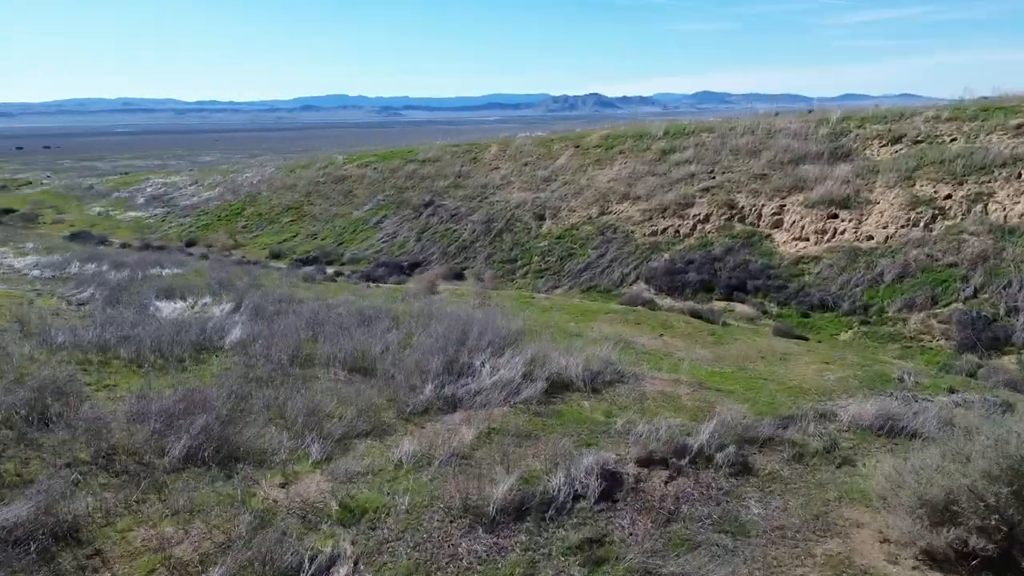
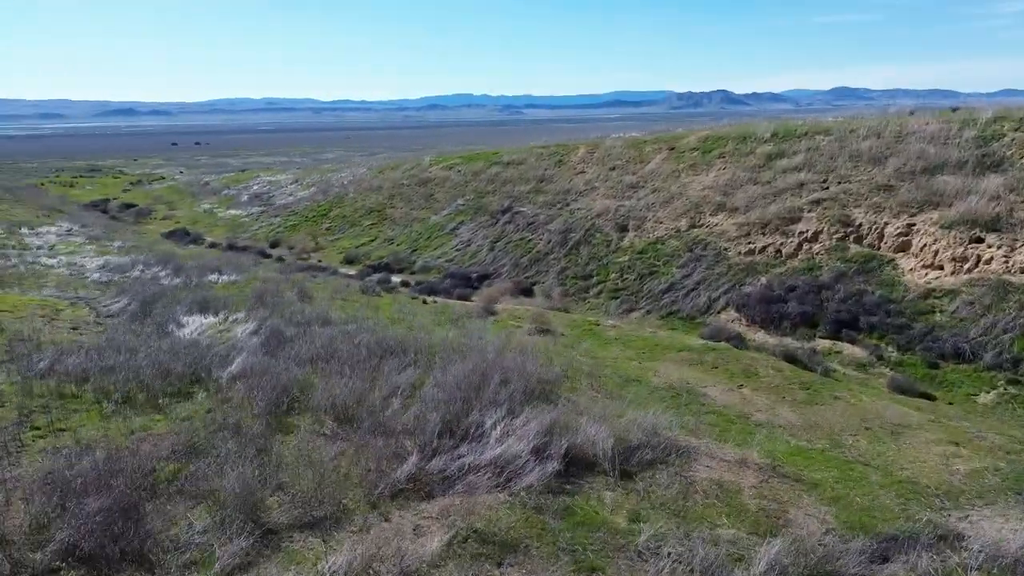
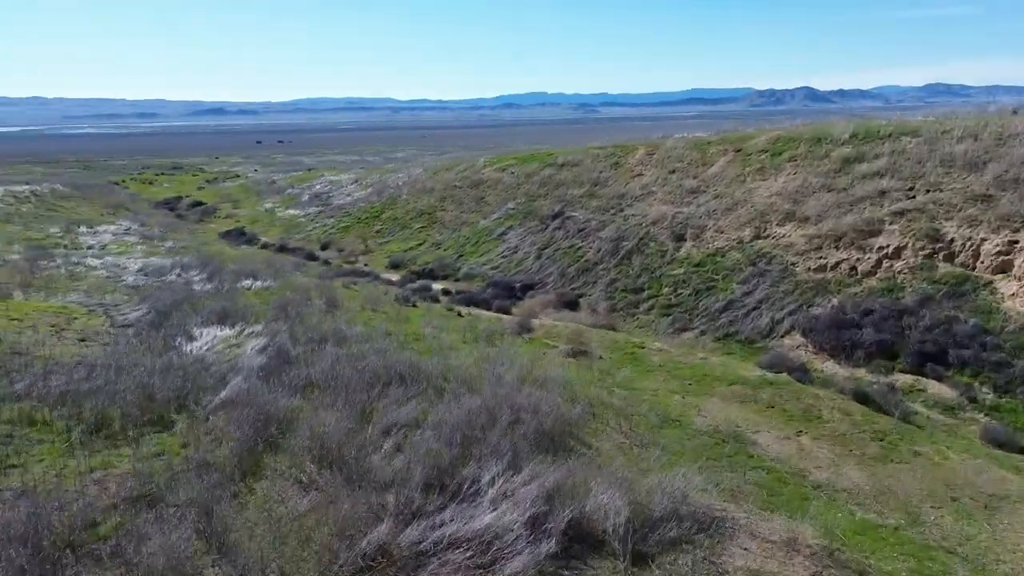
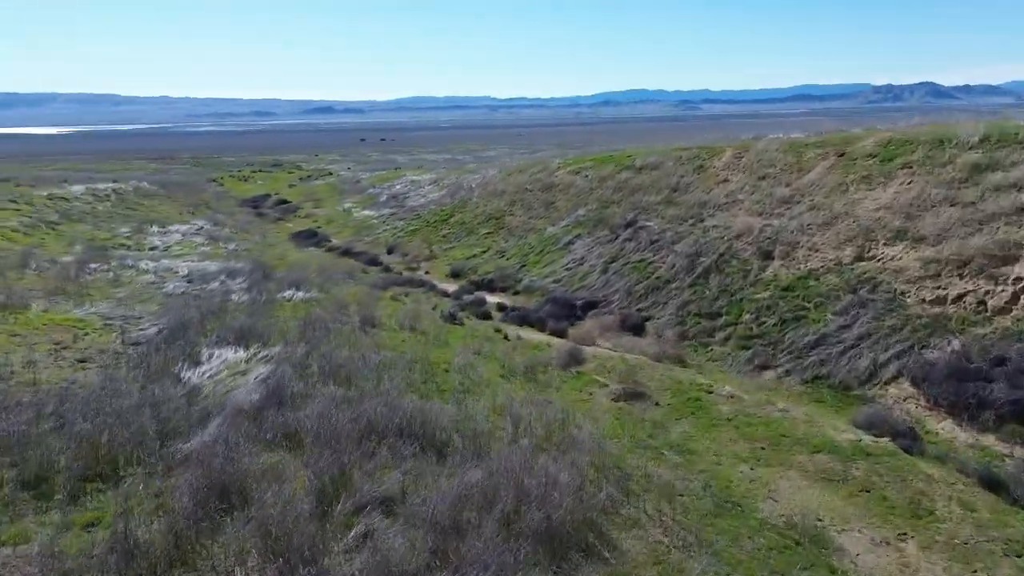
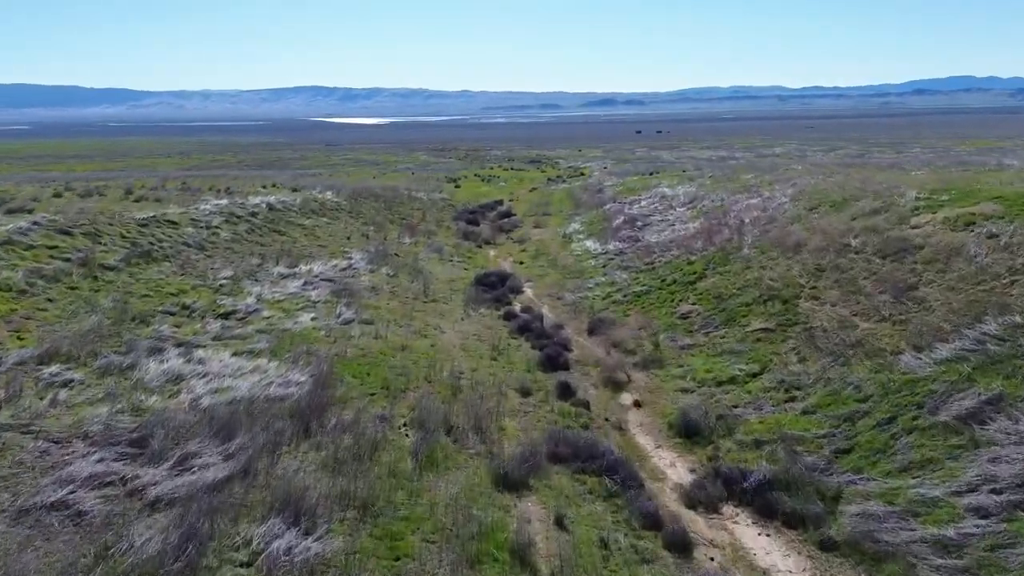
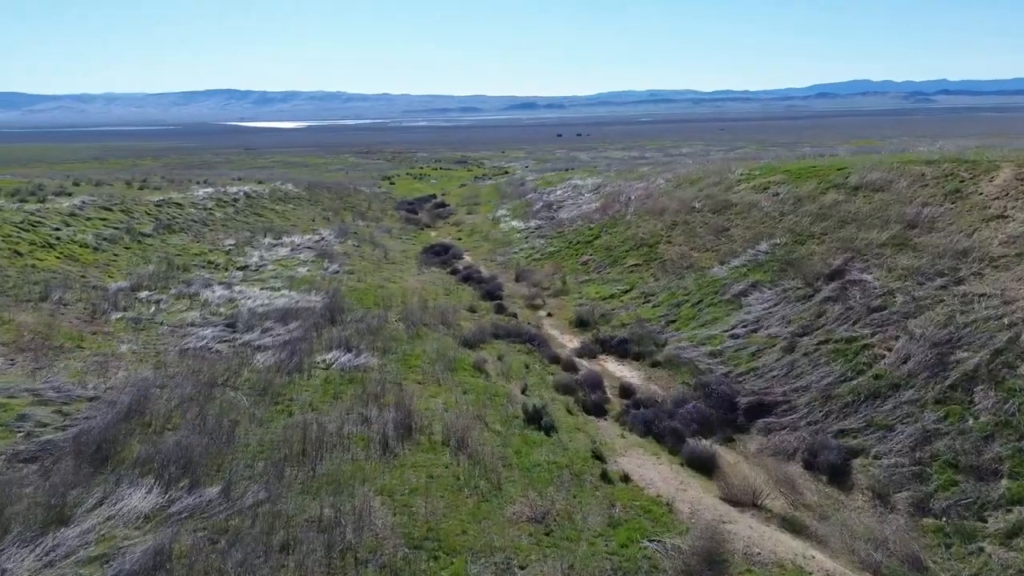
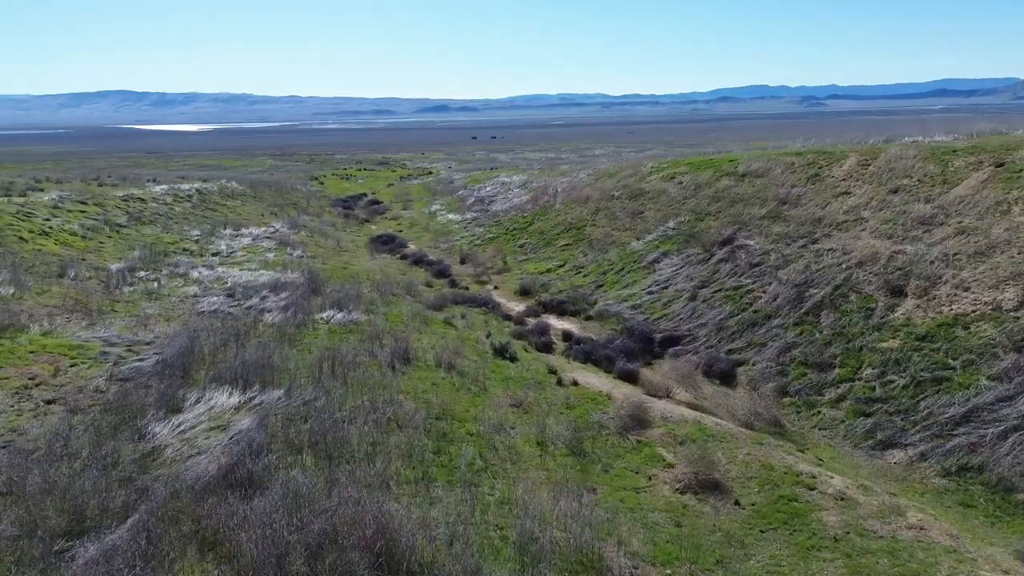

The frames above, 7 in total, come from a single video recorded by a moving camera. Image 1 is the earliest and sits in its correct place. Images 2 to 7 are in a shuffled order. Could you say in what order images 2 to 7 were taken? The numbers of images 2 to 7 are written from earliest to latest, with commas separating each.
2, 3, 4, 7, 6, 5
